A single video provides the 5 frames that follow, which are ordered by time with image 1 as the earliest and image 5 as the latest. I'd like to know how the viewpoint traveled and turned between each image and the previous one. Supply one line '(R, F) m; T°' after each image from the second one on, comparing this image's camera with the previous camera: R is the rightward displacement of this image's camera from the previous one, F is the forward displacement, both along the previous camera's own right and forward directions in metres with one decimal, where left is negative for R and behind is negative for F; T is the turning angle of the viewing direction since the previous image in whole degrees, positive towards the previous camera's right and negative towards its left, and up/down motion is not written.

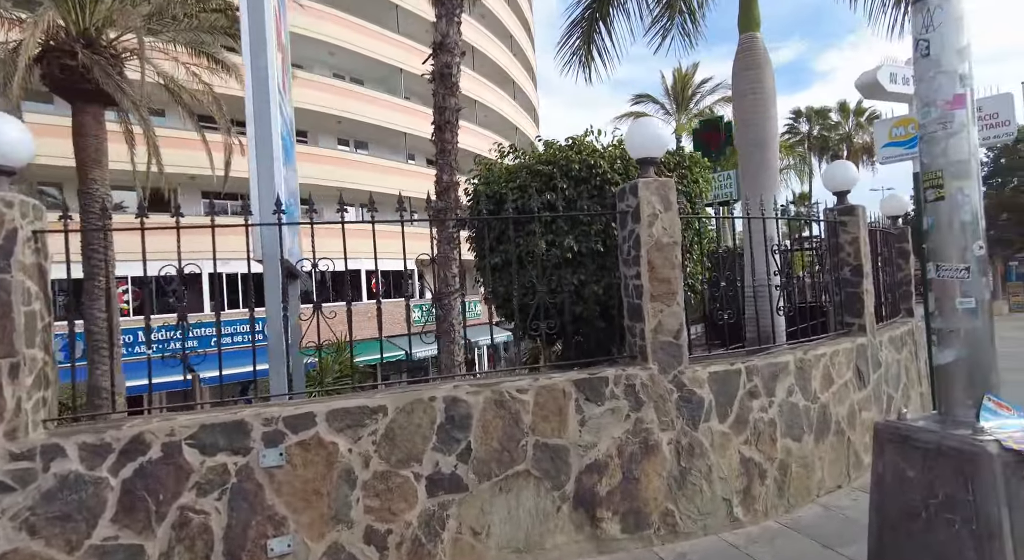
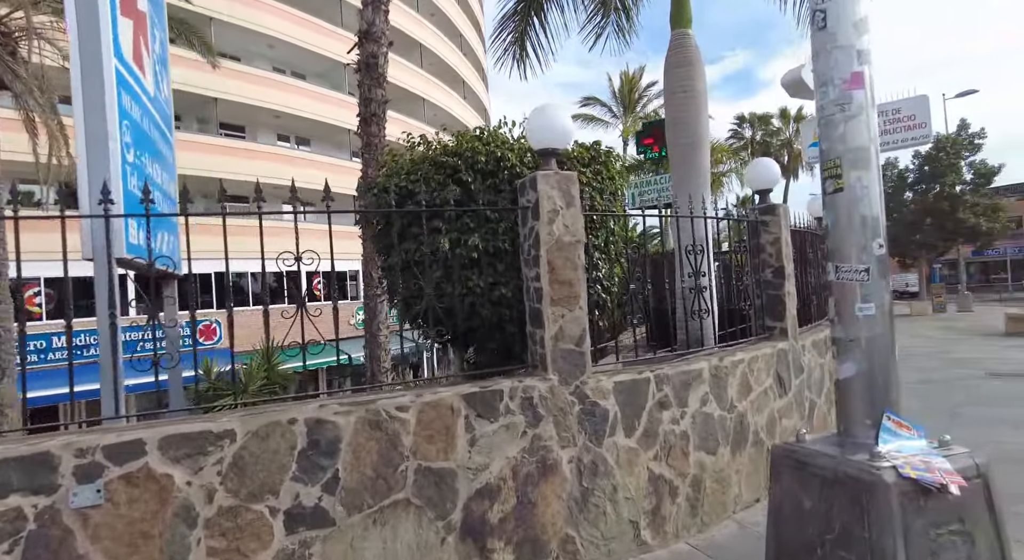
(+0.4, +0.4) m; +5°
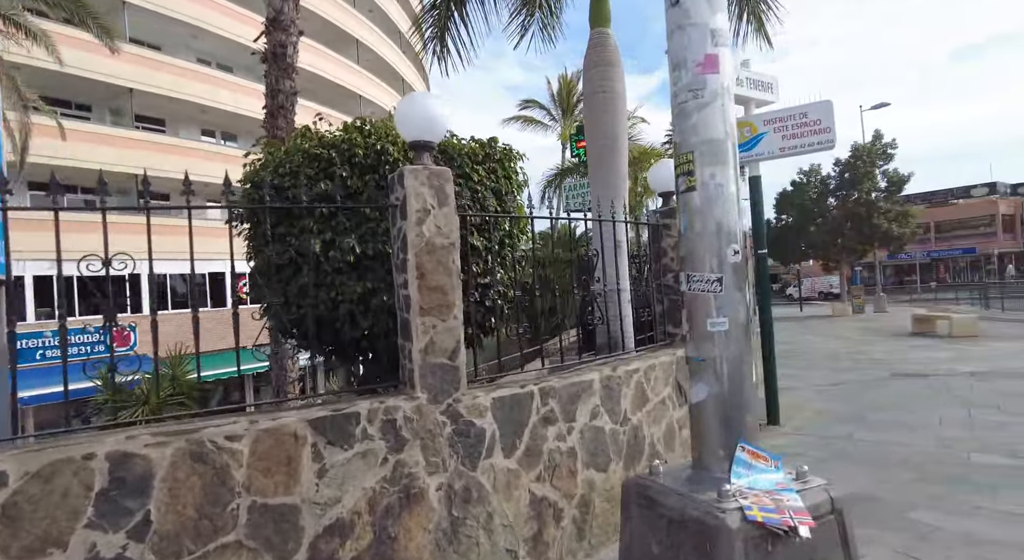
(+0.5, +0.3) m; +5°
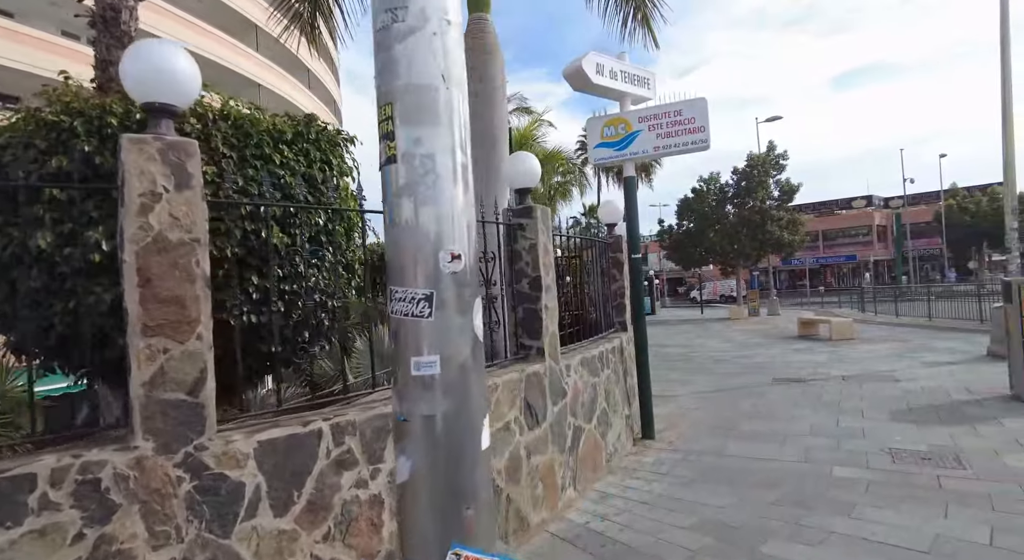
(+0.7, +0.6) m; +8°
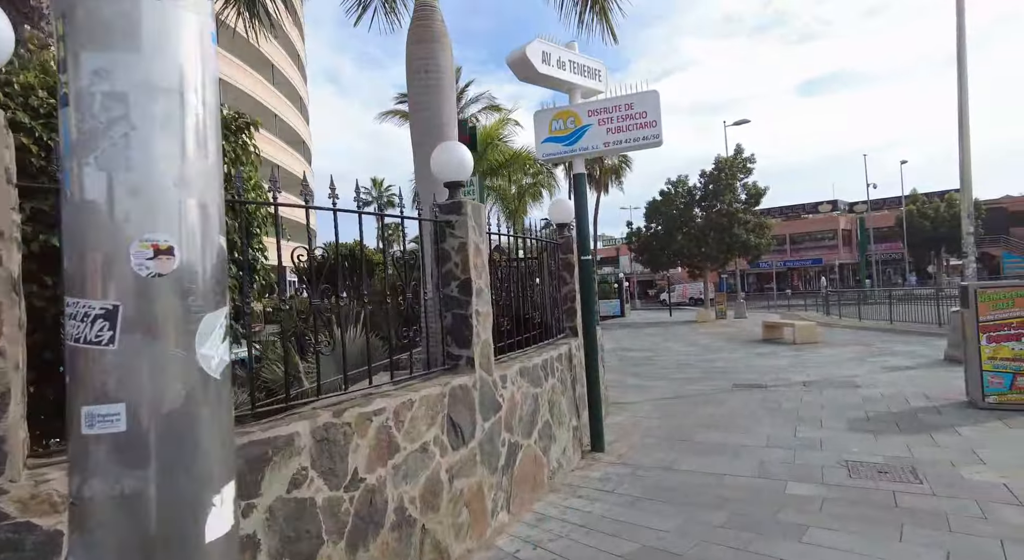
(+0.3, +0.4) m; +3°
